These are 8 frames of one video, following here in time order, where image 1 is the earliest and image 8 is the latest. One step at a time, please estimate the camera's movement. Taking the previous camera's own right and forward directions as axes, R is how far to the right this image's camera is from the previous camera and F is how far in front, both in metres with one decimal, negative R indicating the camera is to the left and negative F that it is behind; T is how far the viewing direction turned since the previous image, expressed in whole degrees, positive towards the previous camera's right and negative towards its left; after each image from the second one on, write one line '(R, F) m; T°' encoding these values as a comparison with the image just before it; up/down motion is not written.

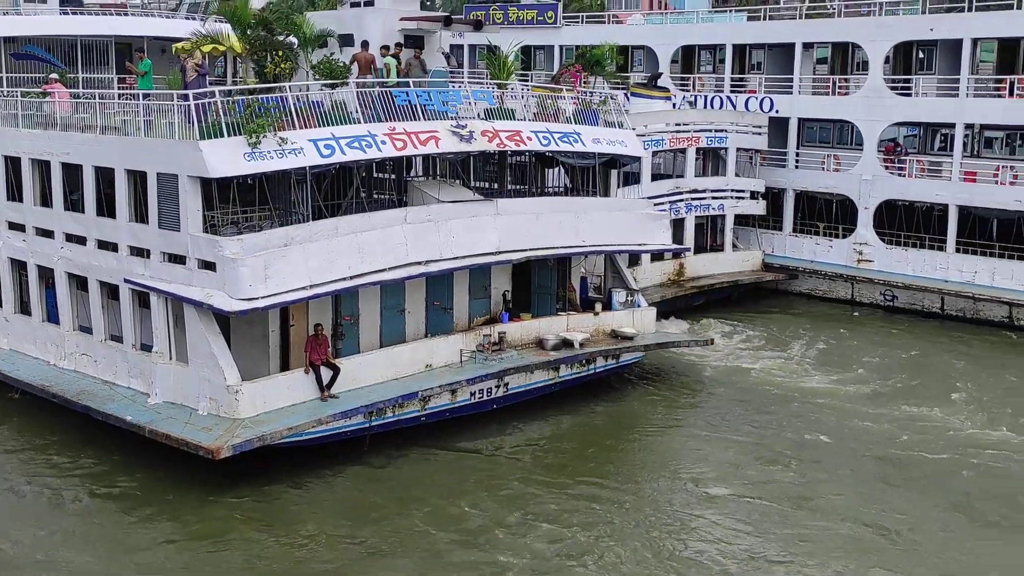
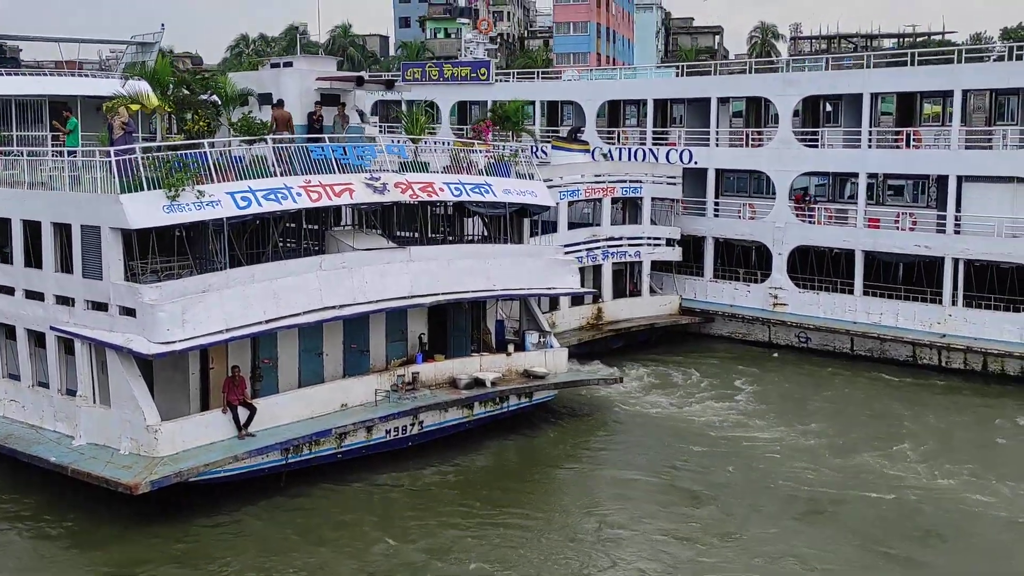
(+1.3, -0.9) m; +1°
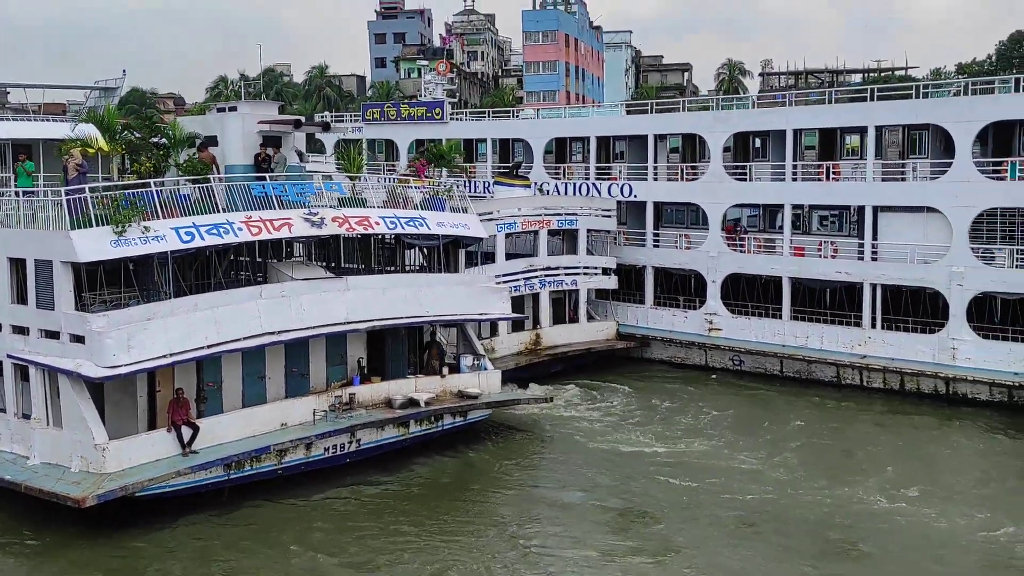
(+1.4, -1.1) m; 0°
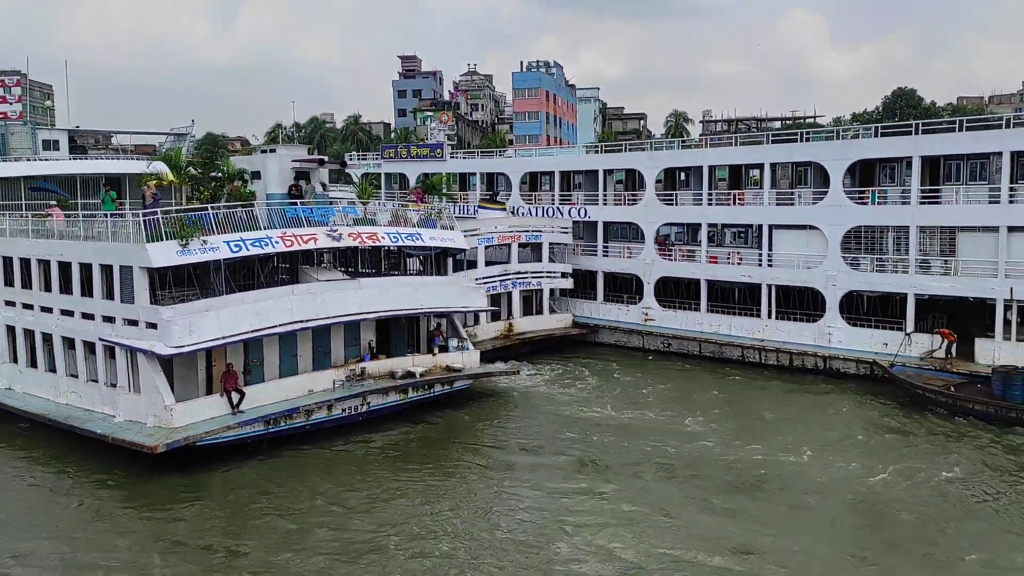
(-0.2, -5.0) m; +2°
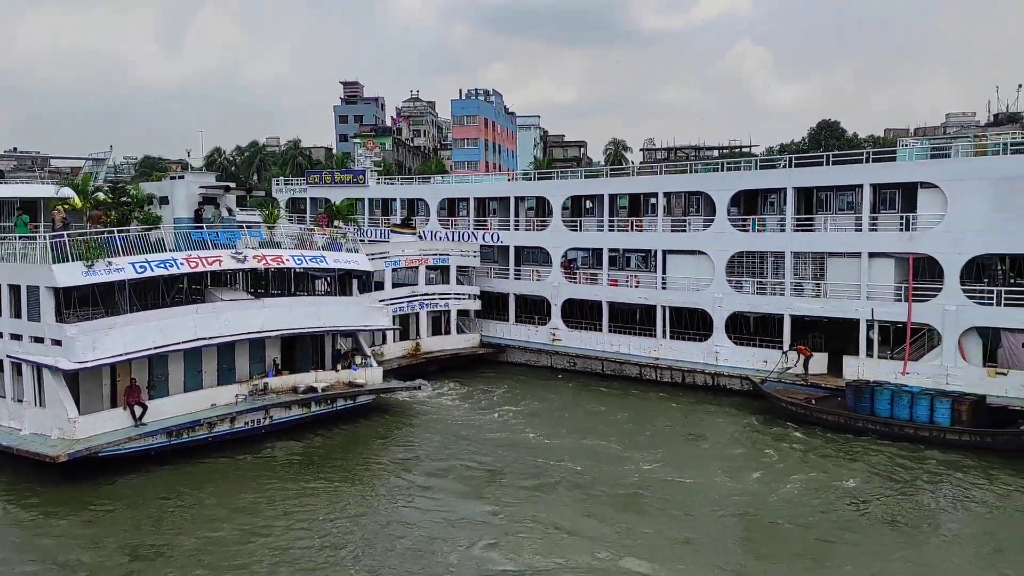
(+1.3, -1.4) m; +3°
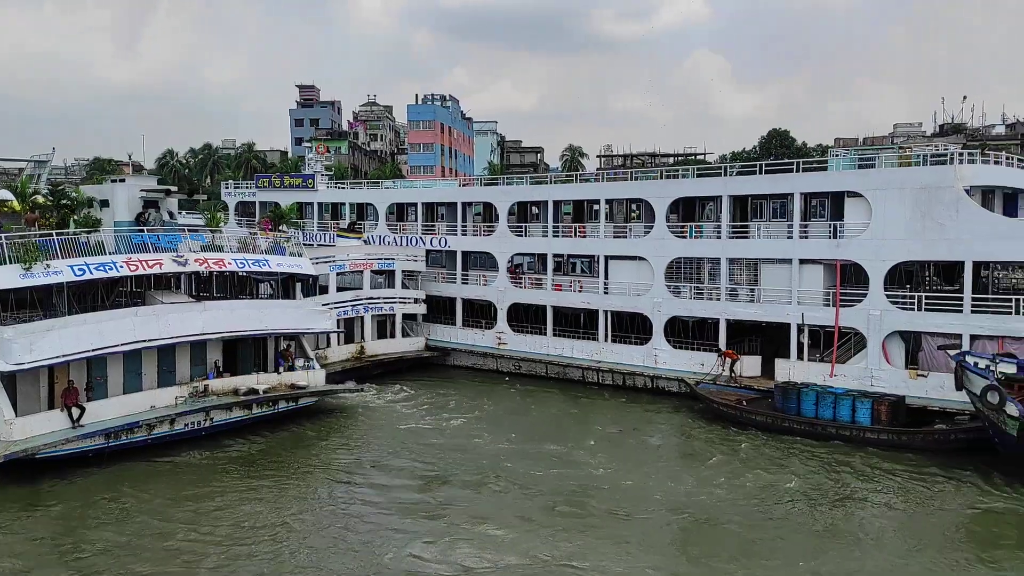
(+0.5, -0.5) m; +3°
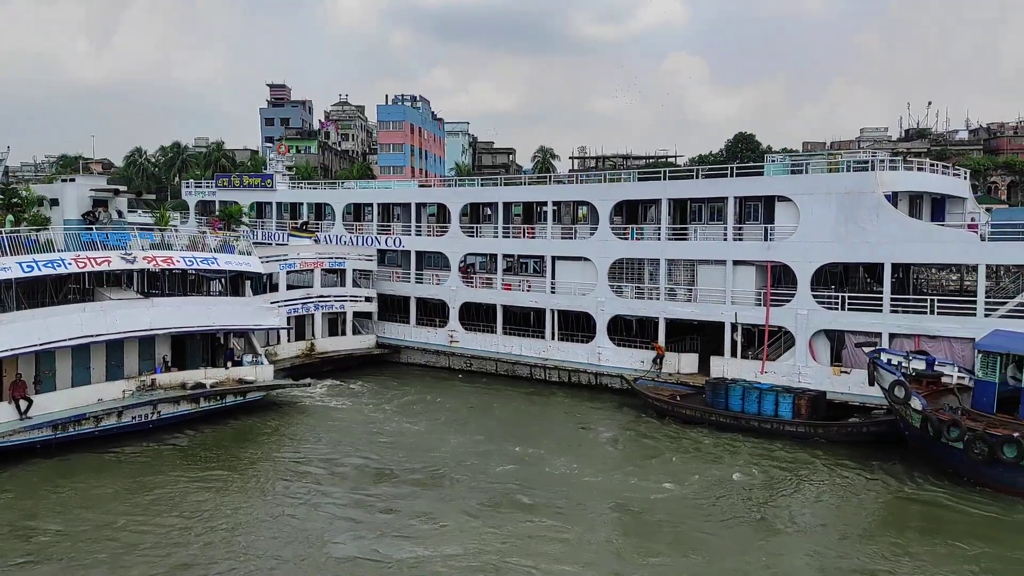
(+0.9, -0.8) m; +1°
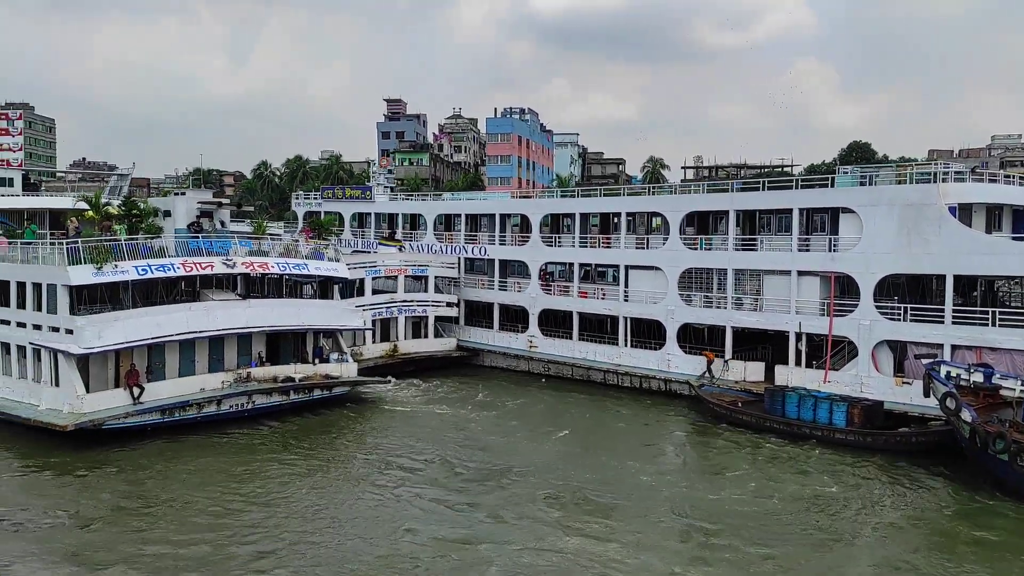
(+1.5, -1.3) m; -8°
